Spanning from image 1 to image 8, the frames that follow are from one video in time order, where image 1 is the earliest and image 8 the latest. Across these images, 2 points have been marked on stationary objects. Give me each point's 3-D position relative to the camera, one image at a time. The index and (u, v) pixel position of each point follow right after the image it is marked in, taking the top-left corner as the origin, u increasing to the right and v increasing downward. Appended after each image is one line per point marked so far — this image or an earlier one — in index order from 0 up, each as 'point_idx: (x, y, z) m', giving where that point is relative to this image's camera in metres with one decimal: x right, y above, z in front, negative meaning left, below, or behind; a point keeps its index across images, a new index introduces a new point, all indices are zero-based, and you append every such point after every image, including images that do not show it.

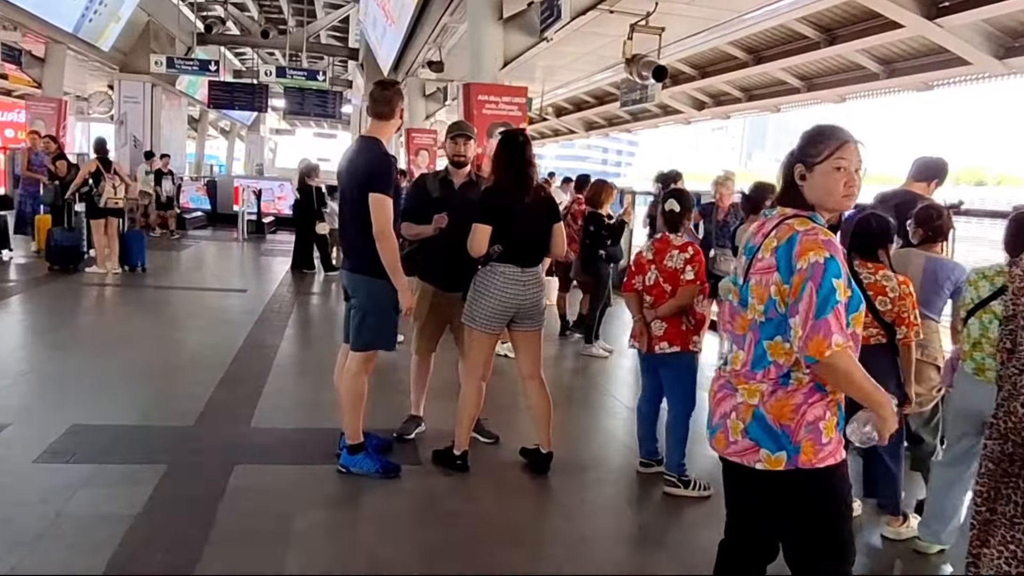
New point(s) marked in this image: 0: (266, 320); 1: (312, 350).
0: (-2.4, -0.3, +7.5) m
1: (-1.6, -0.5, +6.4) m
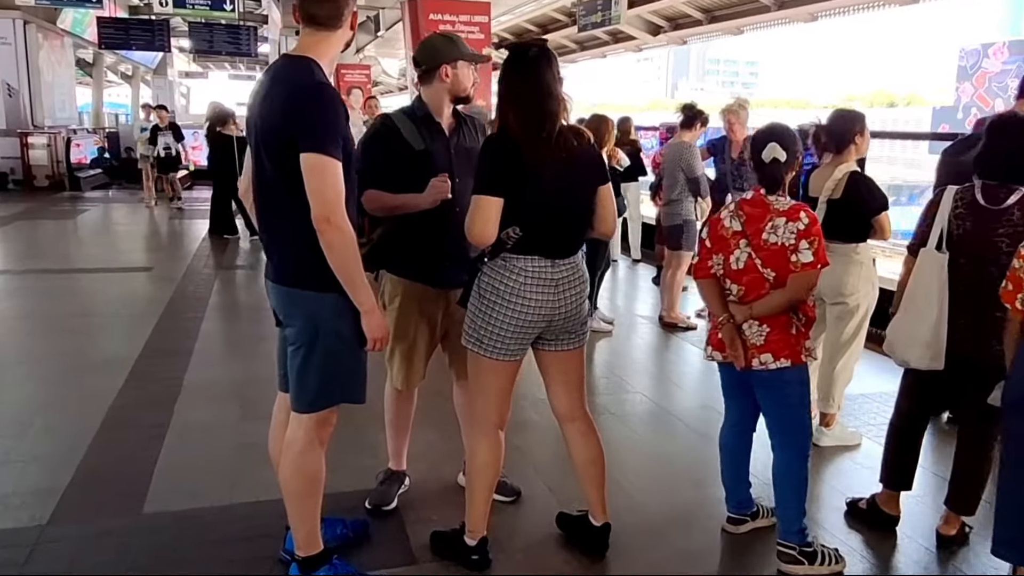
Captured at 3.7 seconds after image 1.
0: (-2.5, -0.2, +5.9) m
1: (-1.7, -0.4, +4.9) m
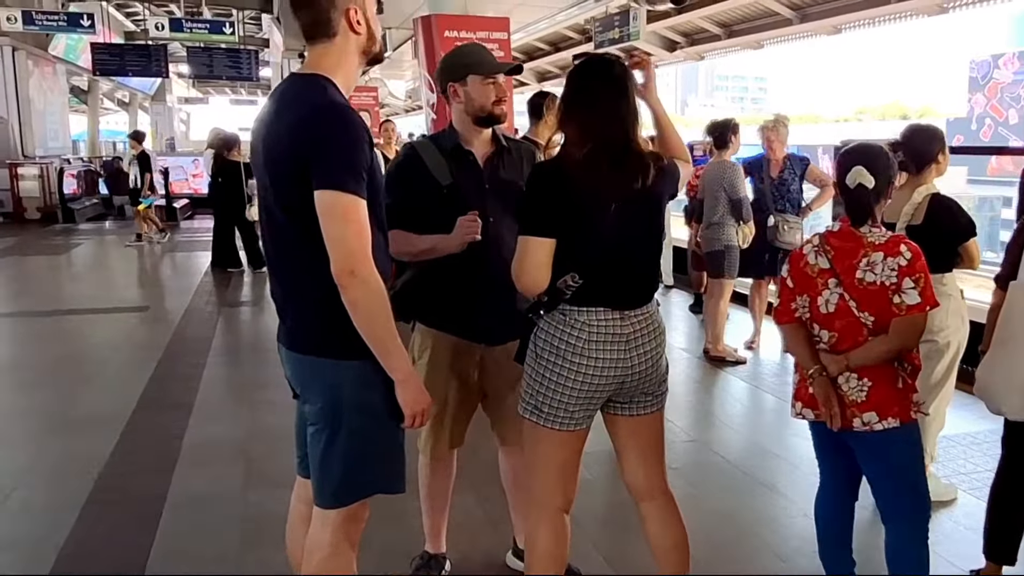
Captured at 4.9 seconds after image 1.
0: (-2.4, -0.5, +5.5) m
1: (-1.5, -0.7, +4.5) m
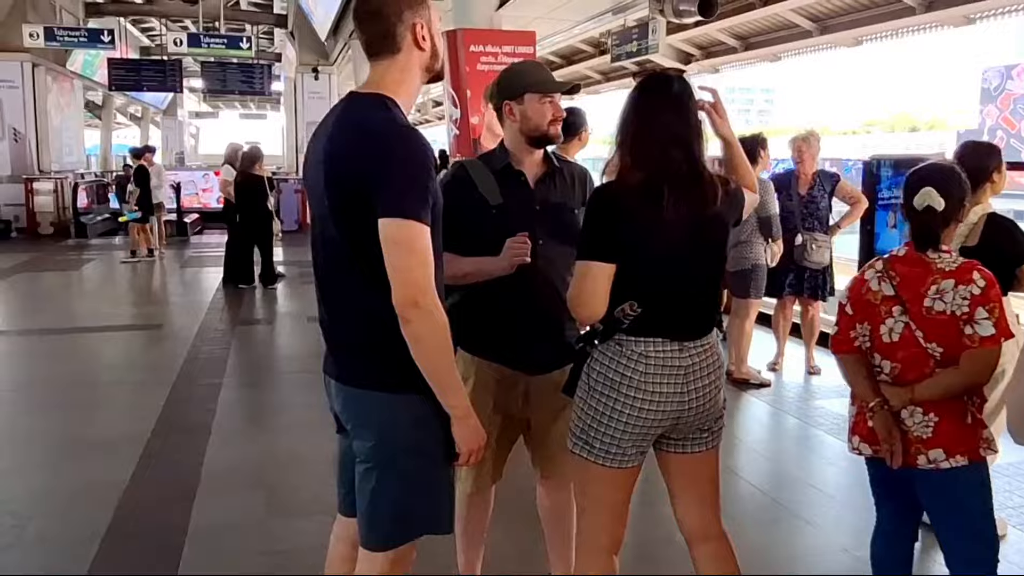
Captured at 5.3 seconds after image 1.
0: (-2.2, -0.6, +5.4) m
1: (-1.4, -0.8, +4.4) m
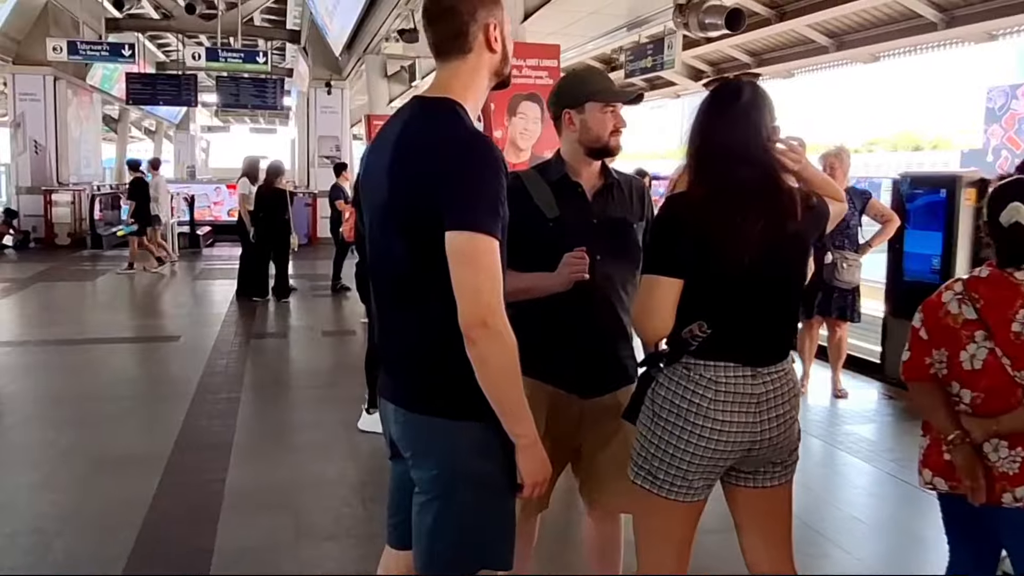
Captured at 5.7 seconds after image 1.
0: (-2.0, -0.7, +5.3) m
1: (-1.2, -0.9, +4.2) m
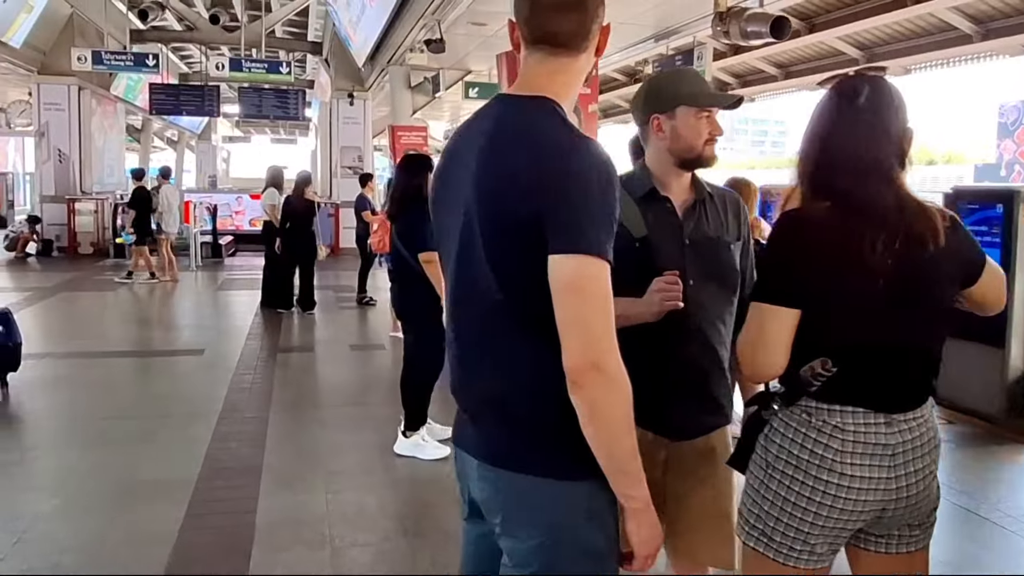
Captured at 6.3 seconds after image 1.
0: (-1.8, -0.8, +5.1) m
1: (-1.0, -0.9, +4.0) m
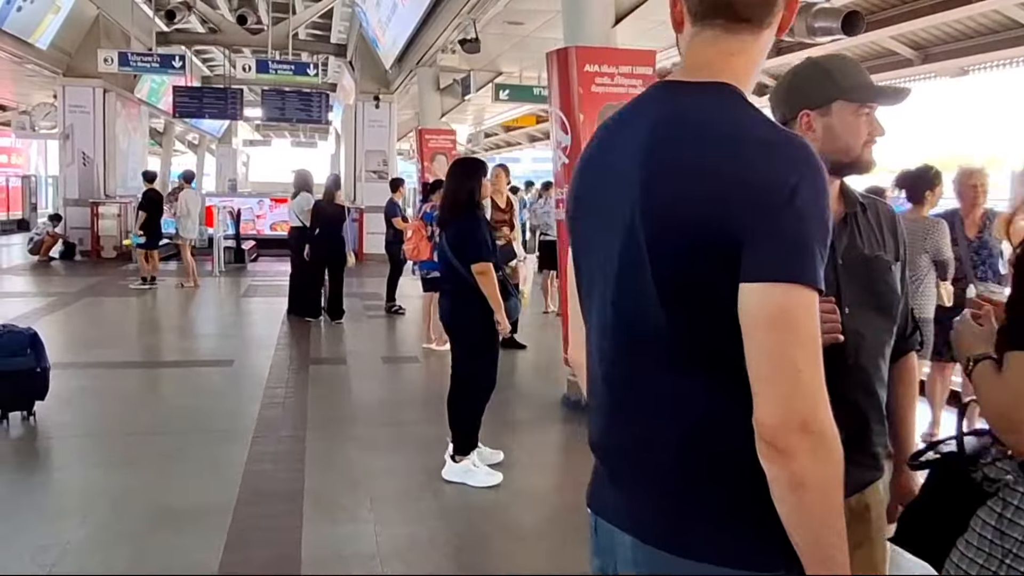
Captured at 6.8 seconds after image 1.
0: (-1.5, -0.9, +4.8) m
1: (-0.7, -1.0, +3.7) m
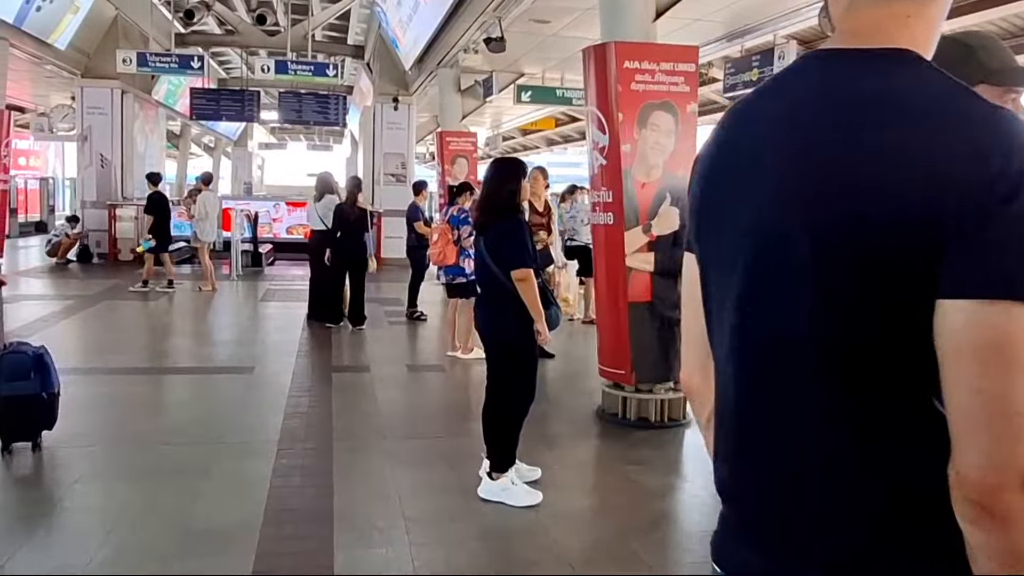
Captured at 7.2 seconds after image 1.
0: (-1.3, -0.9, +4.6) m
1: (-0.5, -1.0, +3.5) m
